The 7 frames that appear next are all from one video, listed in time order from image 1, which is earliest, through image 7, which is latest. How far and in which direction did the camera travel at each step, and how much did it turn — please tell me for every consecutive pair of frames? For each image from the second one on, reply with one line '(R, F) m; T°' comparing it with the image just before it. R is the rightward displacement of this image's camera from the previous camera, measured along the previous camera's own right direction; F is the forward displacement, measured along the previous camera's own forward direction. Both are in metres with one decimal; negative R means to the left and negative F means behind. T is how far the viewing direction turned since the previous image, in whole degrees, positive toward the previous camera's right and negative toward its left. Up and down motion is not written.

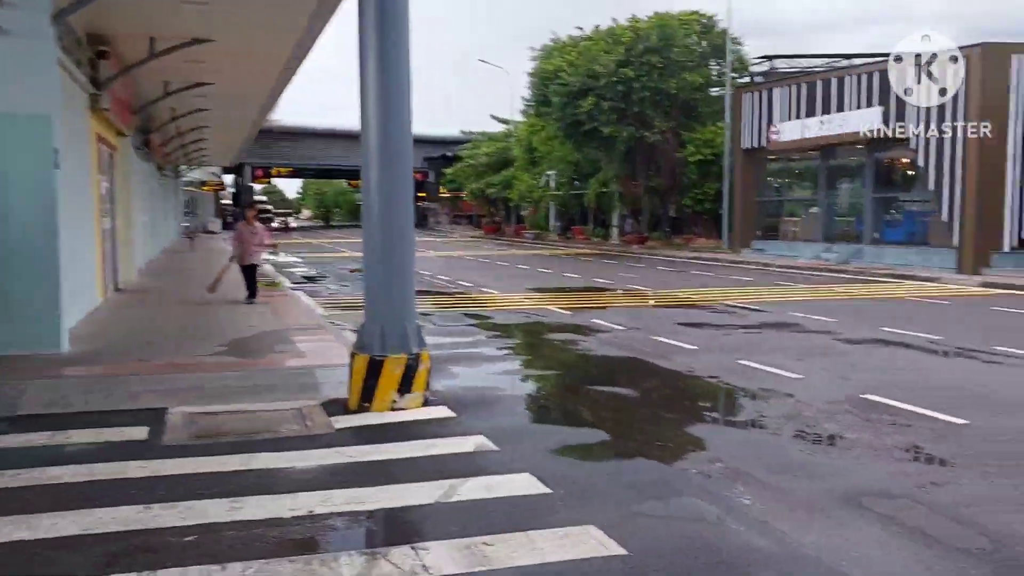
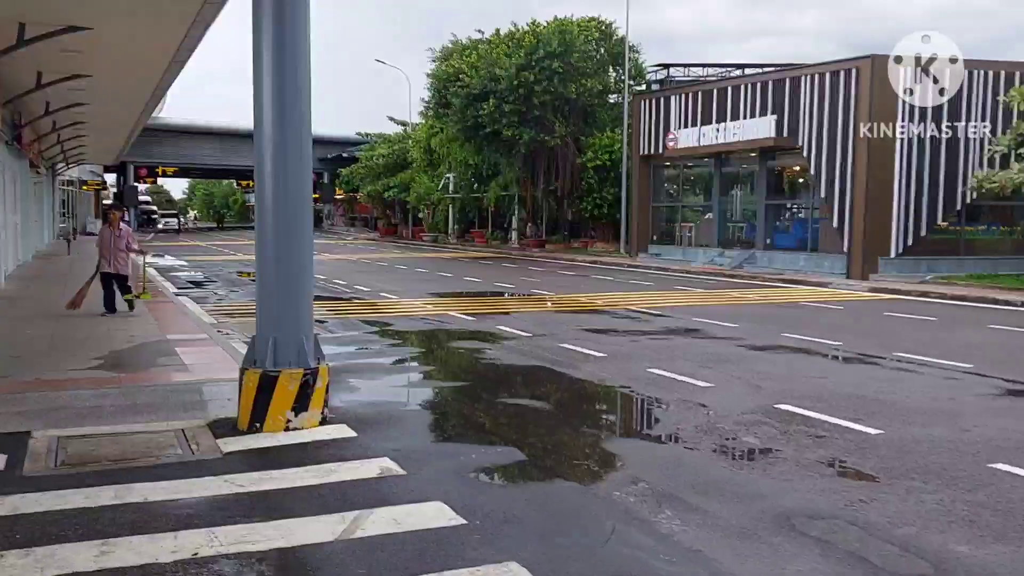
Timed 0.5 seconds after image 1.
(-0.1, +0.5) m; +6°
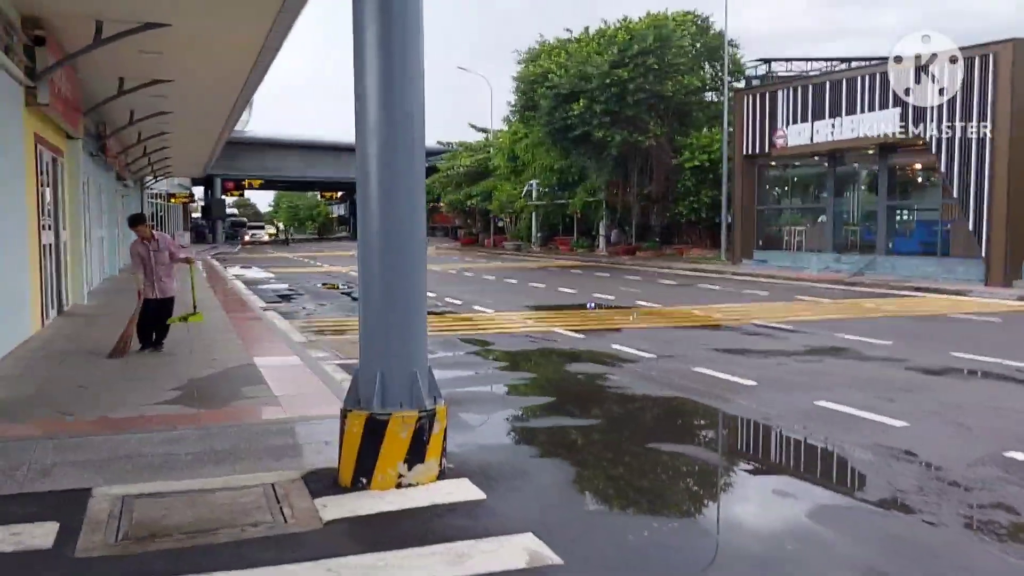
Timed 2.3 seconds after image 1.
(-0.6, +1.5) m; -5°
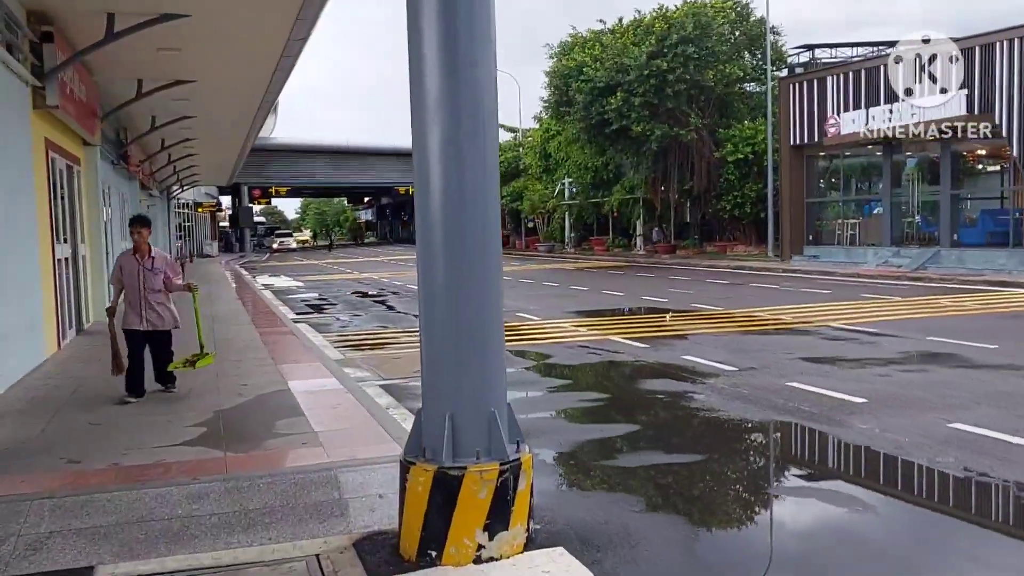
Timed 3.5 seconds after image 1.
(-0.4, +1.2) m; -2°
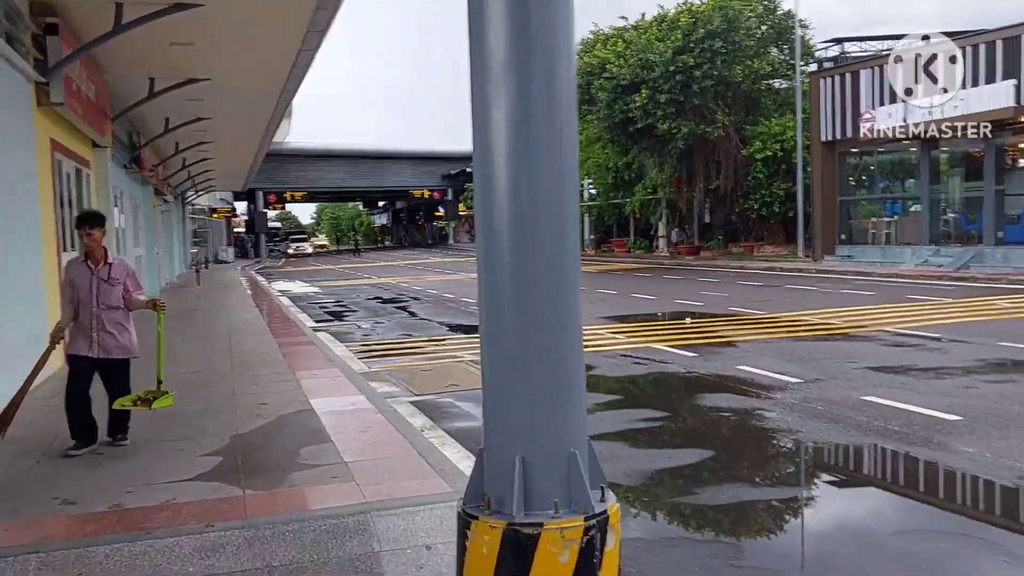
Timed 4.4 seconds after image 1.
(-0.3, +0.9) m; -1°
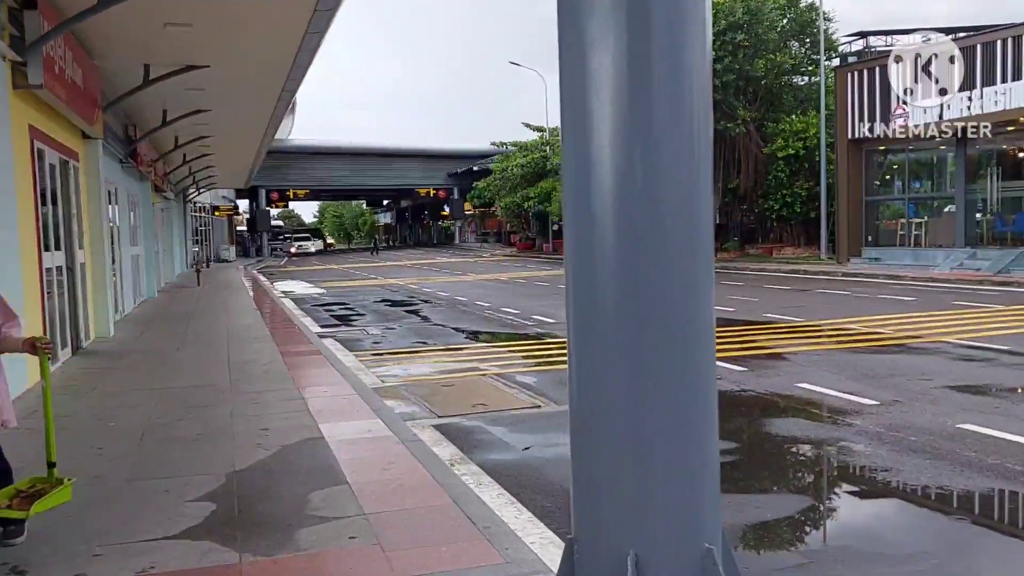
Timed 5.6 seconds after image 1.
(-0.3, +1.1) m; 0°
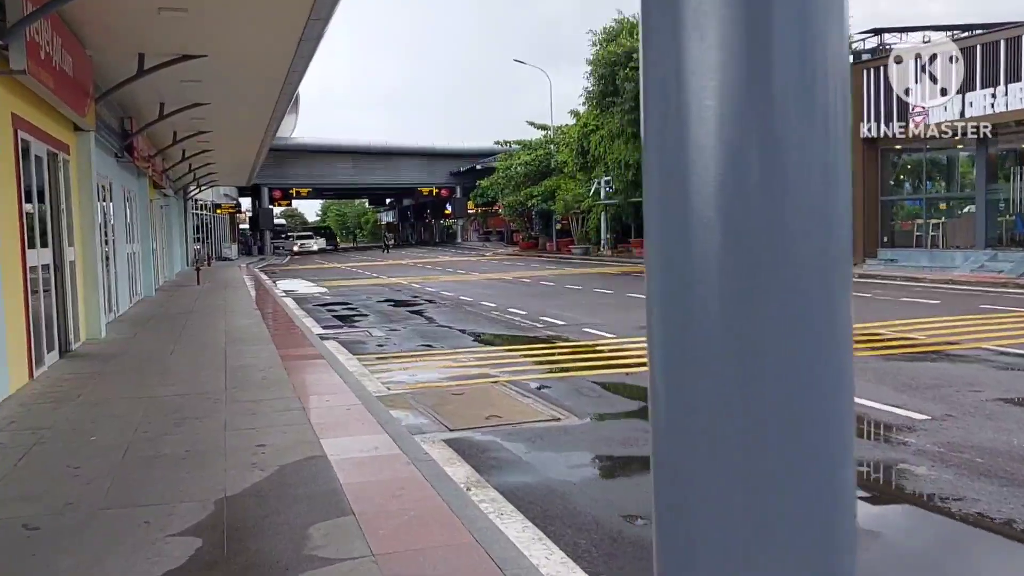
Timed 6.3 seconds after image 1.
(-0.1, +0.7) m; 0°
